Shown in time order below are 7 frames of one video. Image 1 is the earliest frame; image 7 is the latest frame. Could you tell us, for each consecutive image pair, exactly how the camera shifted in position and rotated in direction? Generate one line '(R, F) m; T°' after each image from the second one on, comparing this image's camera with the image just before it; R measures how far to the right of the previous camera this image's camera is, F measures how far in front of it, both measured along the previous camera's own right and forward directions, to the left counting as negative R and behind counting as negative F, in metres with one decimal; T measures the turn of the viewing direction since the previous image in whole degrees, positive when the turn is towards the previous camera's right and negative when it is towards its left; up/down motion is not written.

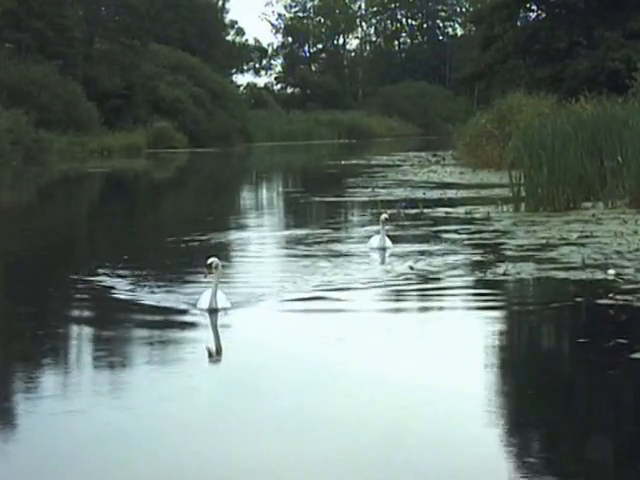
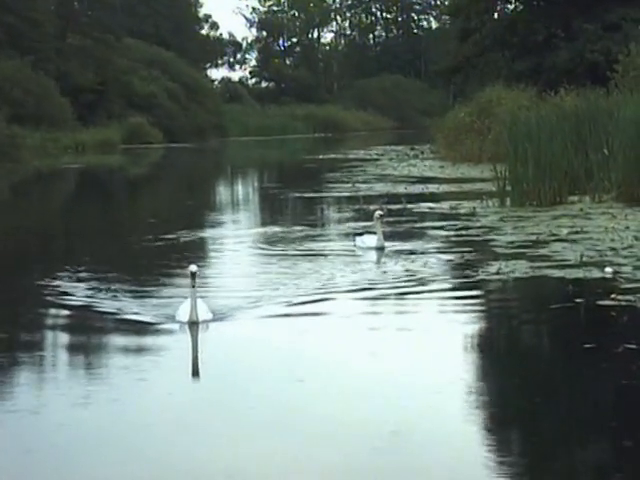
(-0.1, +0.4) m; +1°
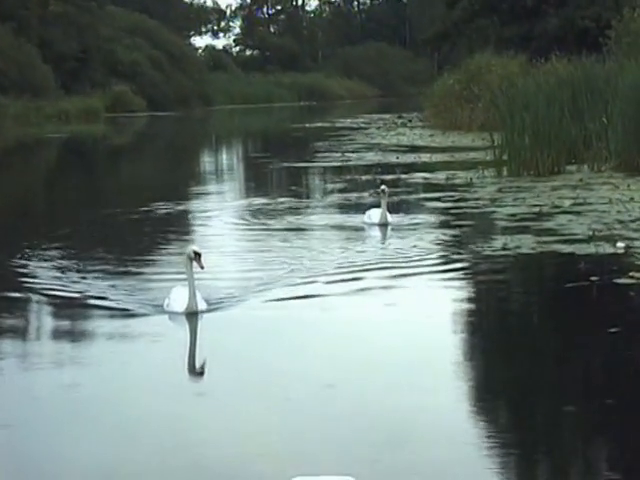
(-0.1, +0.5) m; +1°
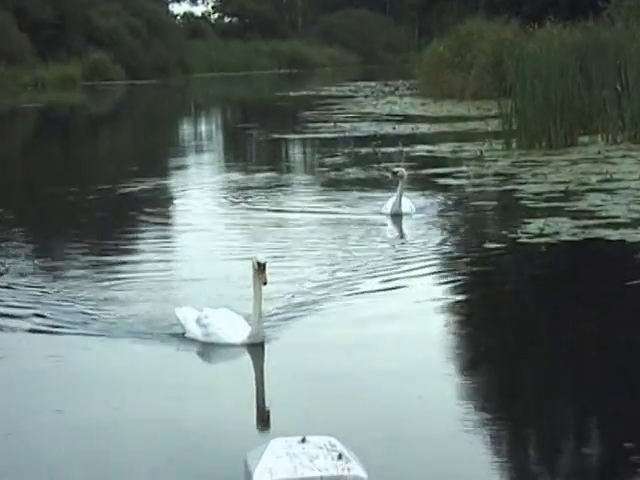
(-0.2, +1.2) m; +1°
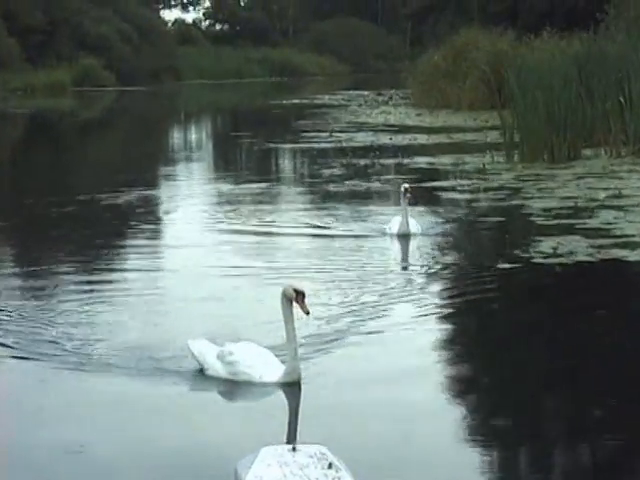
(-0.1, +0.4) m; 0°
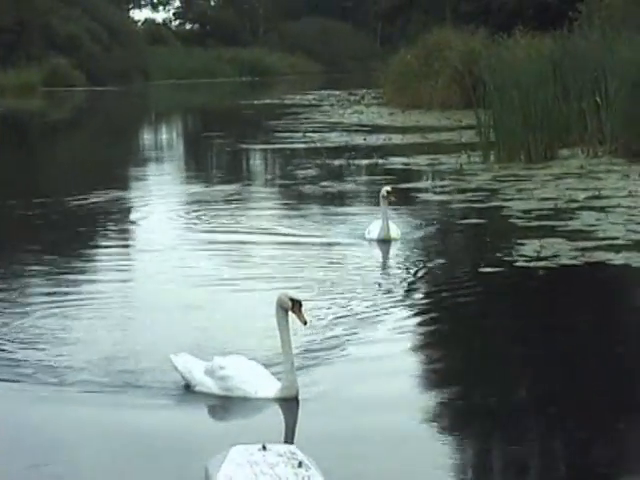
(0.0, +0.2) m; +1°
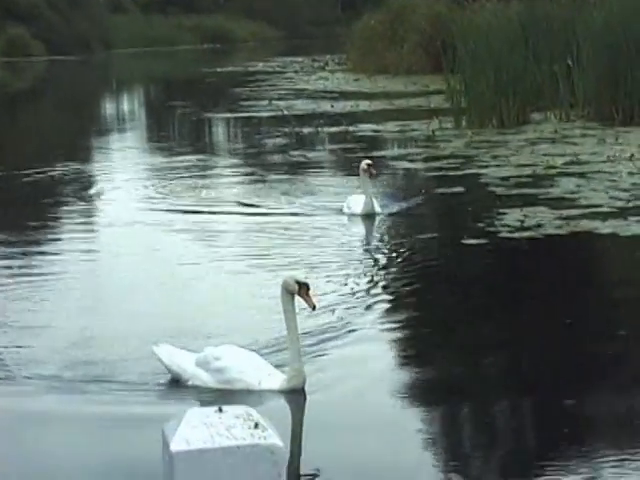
(-0.1, +0.4) m; +1°
